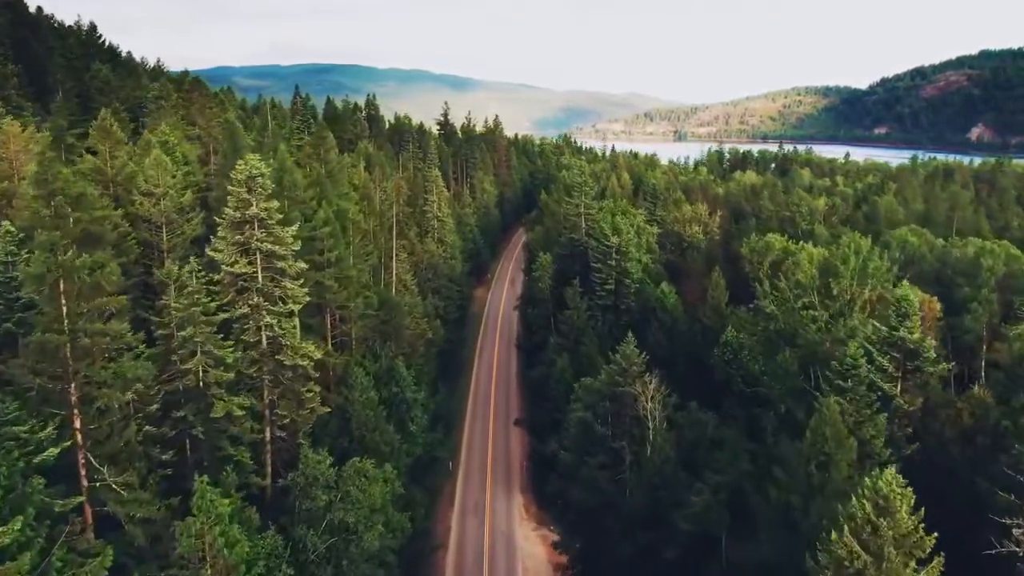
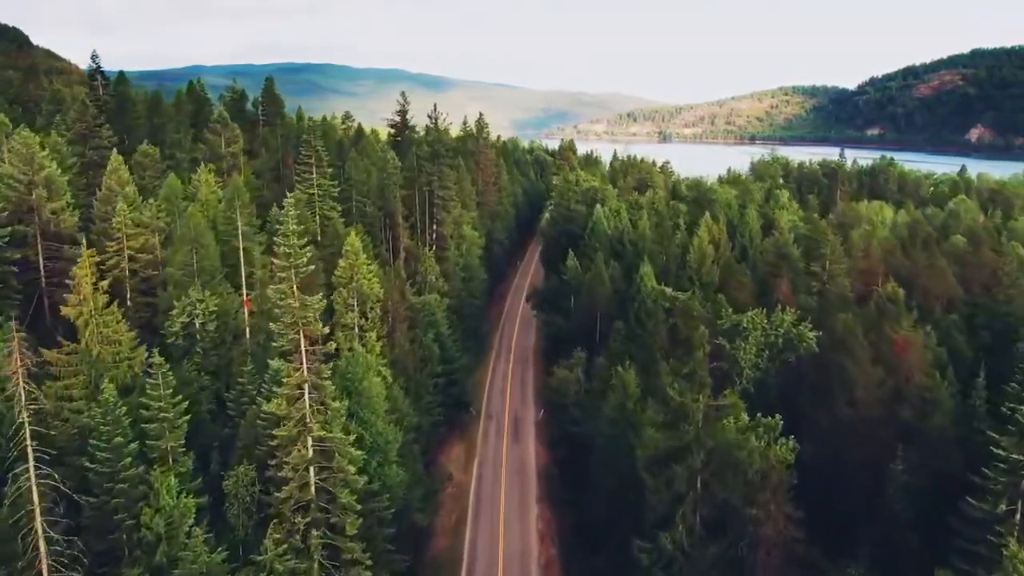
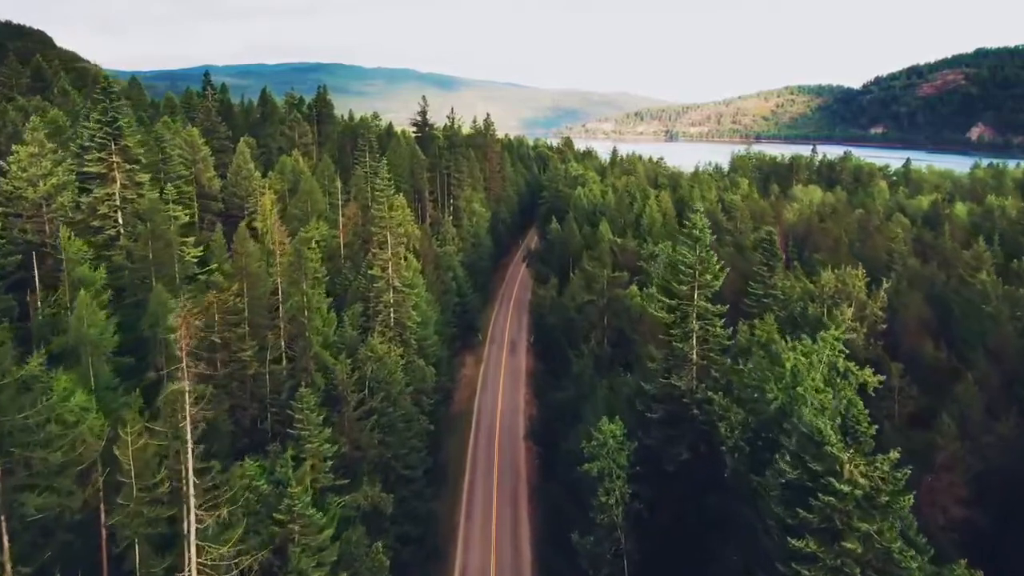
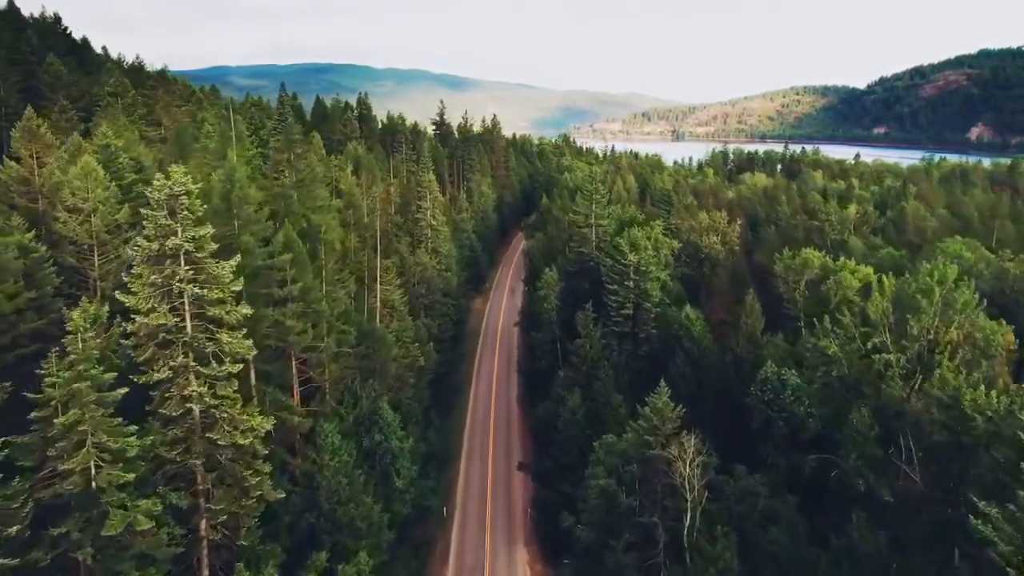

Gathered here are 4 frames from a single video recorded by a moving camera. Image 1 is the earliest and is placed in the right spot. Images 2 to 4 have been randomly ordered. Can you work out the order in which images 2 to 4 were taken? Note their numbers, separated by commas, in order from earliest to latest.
4, 3, 2
